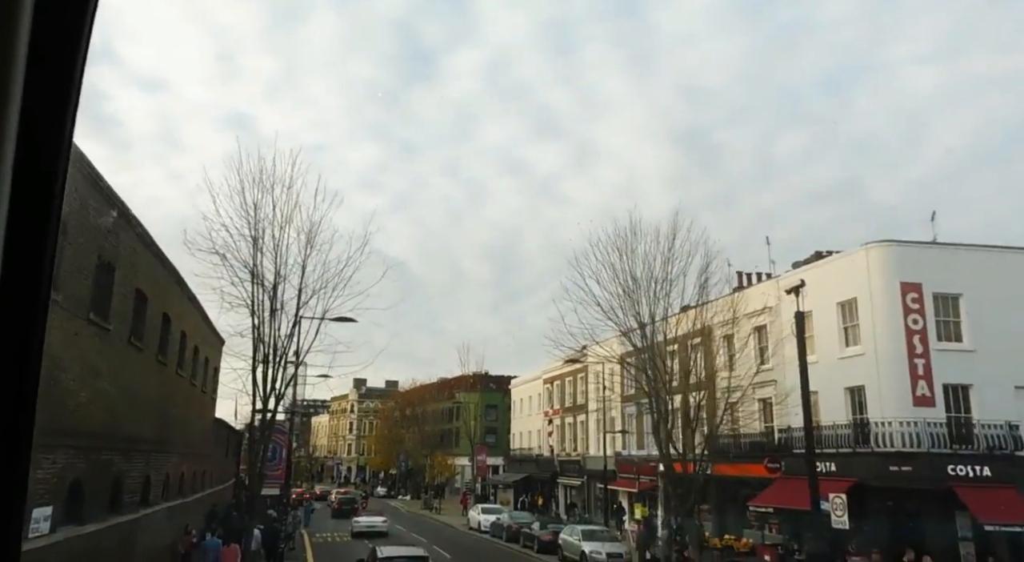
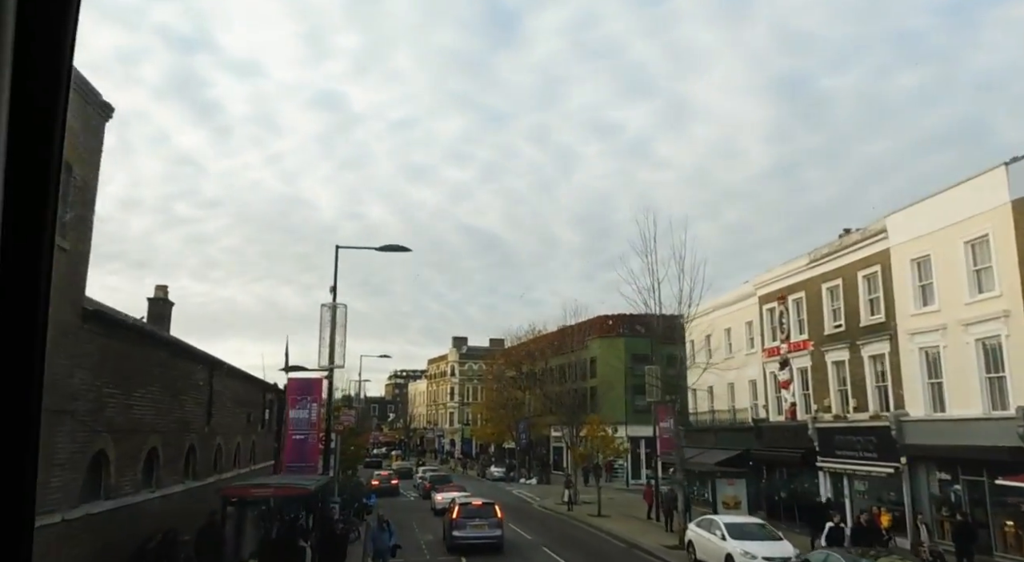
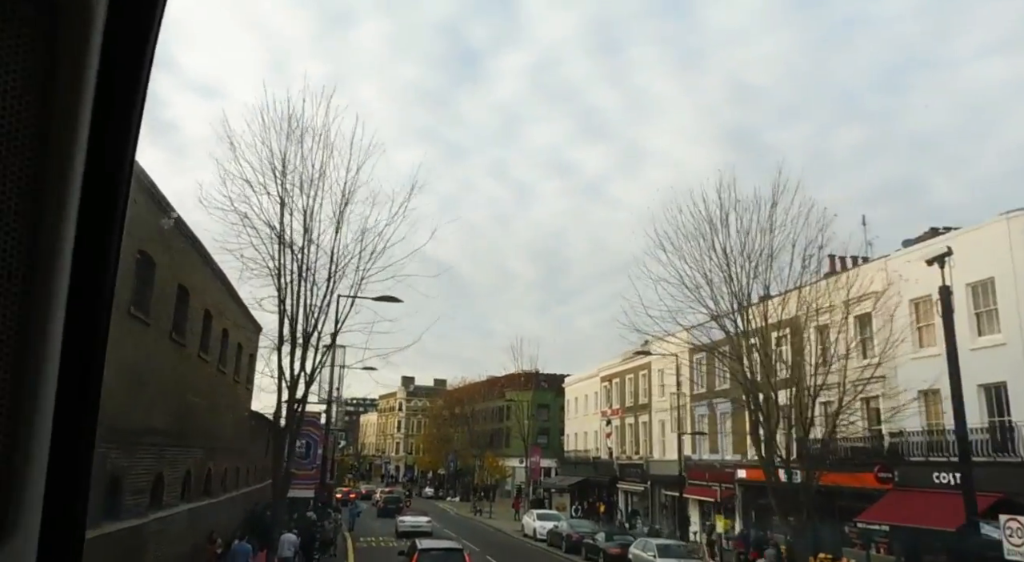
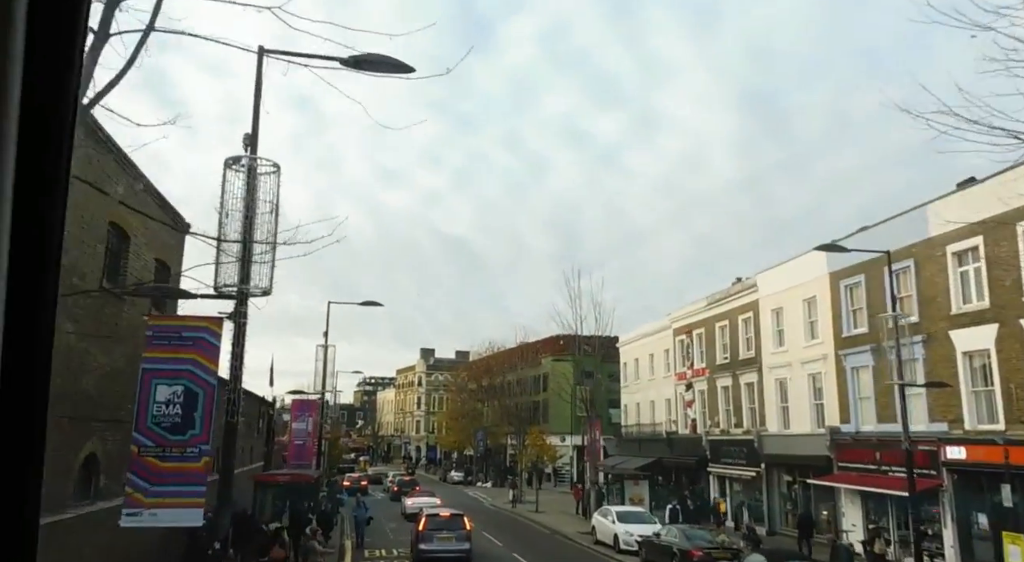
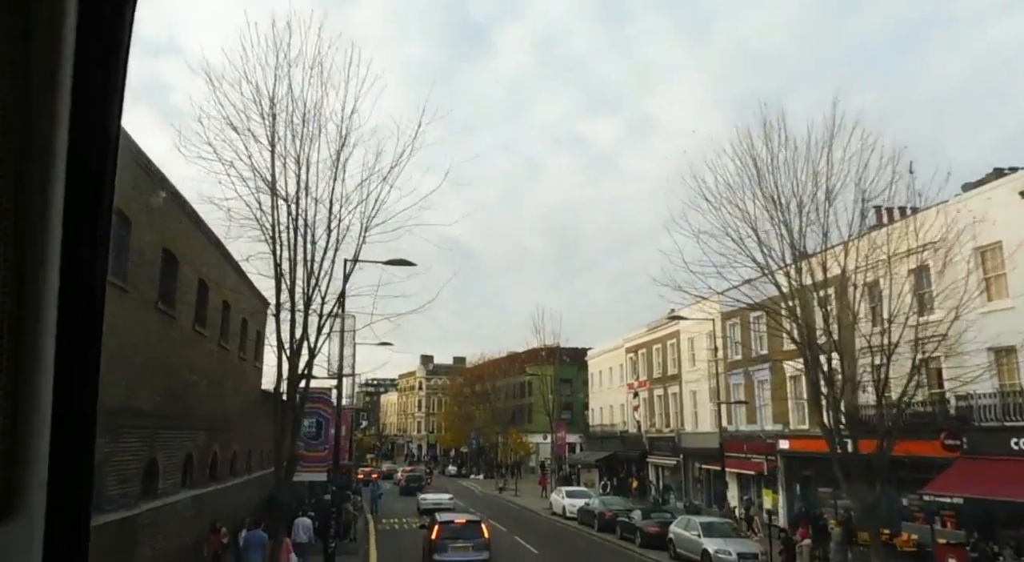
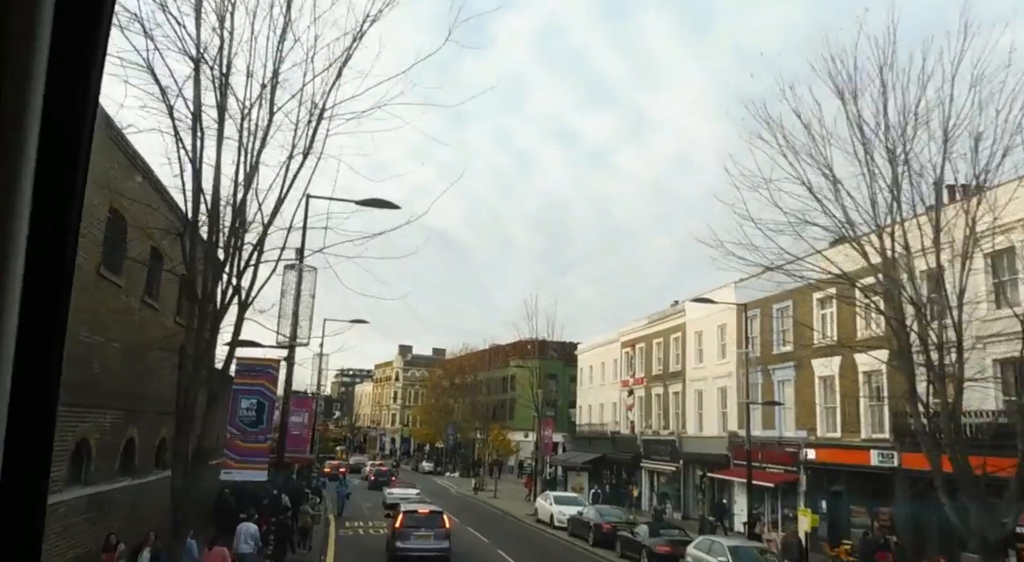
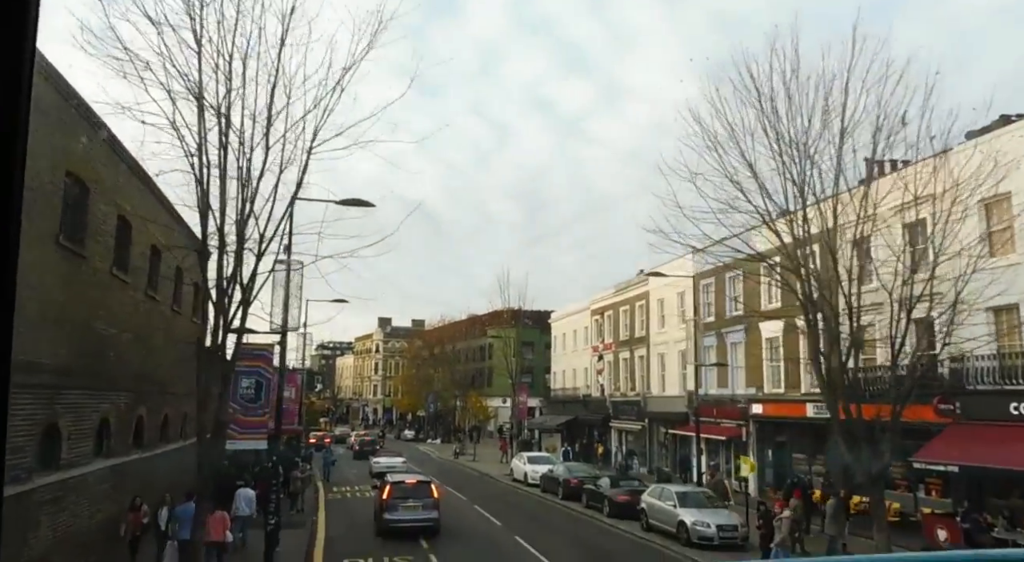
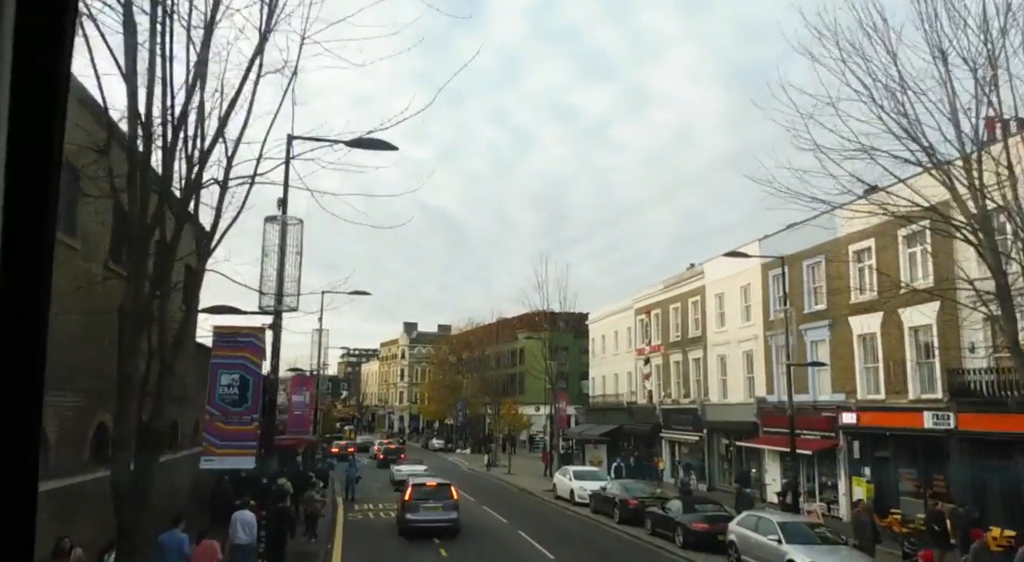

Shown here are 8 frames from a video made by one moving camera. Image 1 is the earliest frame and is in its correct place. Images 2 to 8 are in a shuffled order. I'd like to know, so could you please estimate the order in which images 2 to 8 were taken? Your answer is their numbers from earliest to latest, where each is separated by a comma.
3, 5, 7, 6, 8, 4, 2
